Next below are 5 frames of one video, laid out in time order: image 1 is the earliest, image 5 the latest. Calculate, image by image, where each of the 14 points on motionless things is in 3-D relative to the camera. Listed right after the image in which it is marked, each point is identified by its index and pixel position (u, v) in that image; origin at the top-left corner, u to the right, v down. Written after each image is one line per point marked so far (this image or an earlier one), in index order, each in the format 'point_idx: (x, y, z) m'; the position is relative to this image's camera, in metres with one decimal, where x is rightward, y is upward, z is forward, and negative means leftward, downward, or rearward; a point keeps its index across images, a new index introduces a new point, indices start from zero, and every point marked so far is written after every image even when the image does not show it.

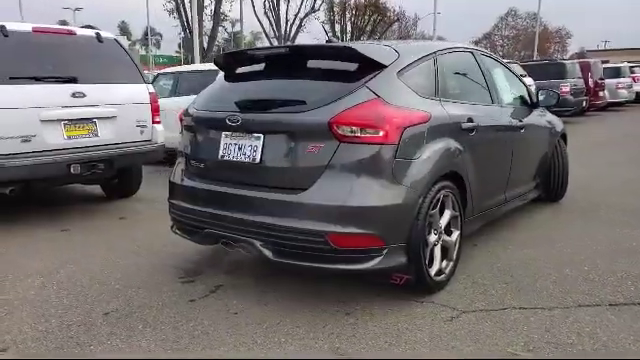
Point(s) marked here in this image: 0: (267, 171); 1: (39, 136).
0: (-0.4, +0.1, +3.3) m
1: (-3.0, +0.5, +5.3) m
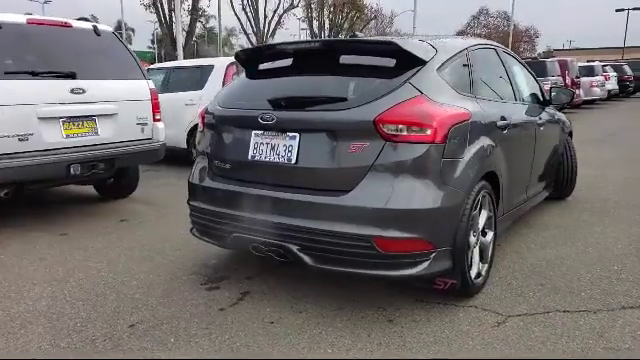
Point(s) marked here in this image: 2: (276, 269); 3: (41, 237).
0: (-0.1, 0.0, +3.1) m
1: (-2.9, +0.5, +5.0) m
2: (-0.3, -0.7, +4.0) m
3: (-2.9, -0.6, +5.2) m
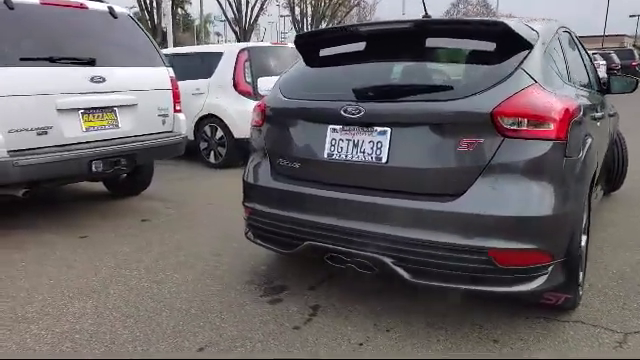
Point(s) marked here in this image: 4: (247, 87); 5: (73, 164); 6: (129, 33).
0: (+0.4, 0.0, +2.7) m
1: (-2.4, +0.5, +4.5) m
2: (+0.2, -0.7, +3.6) m
3: (-2.5, -0.6, +4.7) m
4: (-1.2, +1.5, +8.2) m
5: (-2.3, +0.1, +4.6) m
6: (-2.1, +1.6, +5.4) m
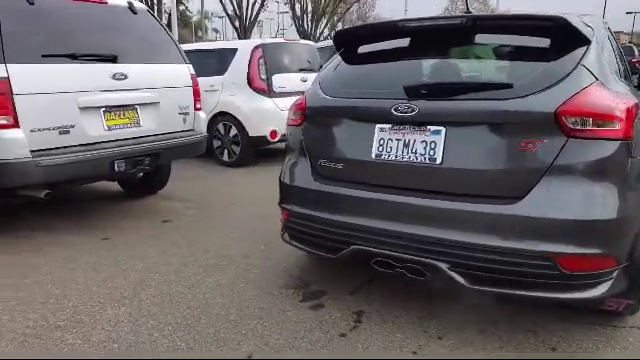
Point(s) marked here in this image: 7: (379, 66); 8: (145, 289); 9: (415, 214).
0: (+0.7, 0.0, +2.6) m
1: (-2.2, +0.5, +4.4) m
2: (+0.4, -0.7, +3.5) m
3: (-2.2, -0.6, +4.6) m
4: (-1.0, +1.6, +8.1) m
5: (-2.0, +0.1, +4.4) m
6: (-1.8, +1.6, +5.3) m
7: (+0.4, +0.7, +3.1) m
8: (-1.2, -0.8, +3.5) m
9: (+0.5, -0.2, +2.7) m
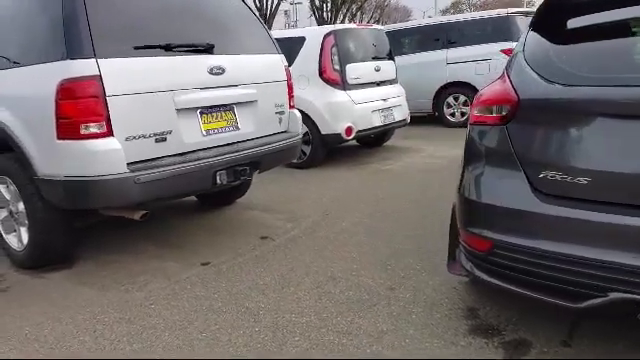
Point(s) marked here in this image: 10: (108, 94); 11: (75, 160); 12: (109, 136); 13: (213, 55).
0: (+1.7, -0.1, +1.8) m
1: (-1.1, +0.3, +3.6) m
2: (+1.5, -0.8, +2.7) m
3: (-1.1, -0.7, +3.8) m
4: (+0.2, +1.5, +7.3) m
5: (-0.9, 0.0, +3.7) m
6: (-0.8, +1.5, +4.5) m
7: (+1.4, +0.6, +2.3) m
8: (-0.2, -0.9, +2.8) m
9: (+1.5, -0.3, +1.9) m
10: (-1.4, +0.6, +3.3) m
11: (-1.6, +0.1, +3.3) m
12: (-1.4, +0.3, +3.3) m
13: (-0.9, +1.0, +4.0) m
